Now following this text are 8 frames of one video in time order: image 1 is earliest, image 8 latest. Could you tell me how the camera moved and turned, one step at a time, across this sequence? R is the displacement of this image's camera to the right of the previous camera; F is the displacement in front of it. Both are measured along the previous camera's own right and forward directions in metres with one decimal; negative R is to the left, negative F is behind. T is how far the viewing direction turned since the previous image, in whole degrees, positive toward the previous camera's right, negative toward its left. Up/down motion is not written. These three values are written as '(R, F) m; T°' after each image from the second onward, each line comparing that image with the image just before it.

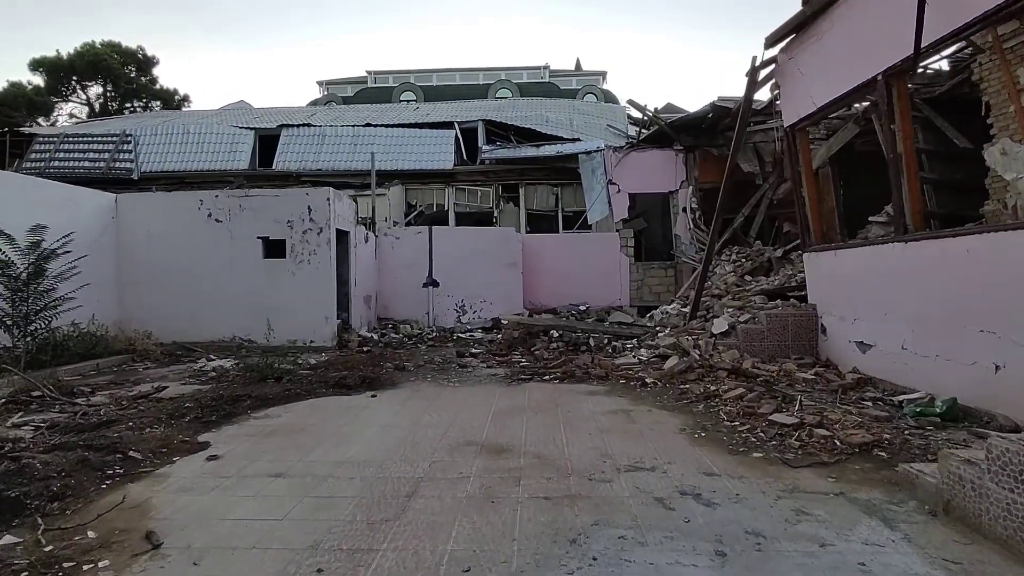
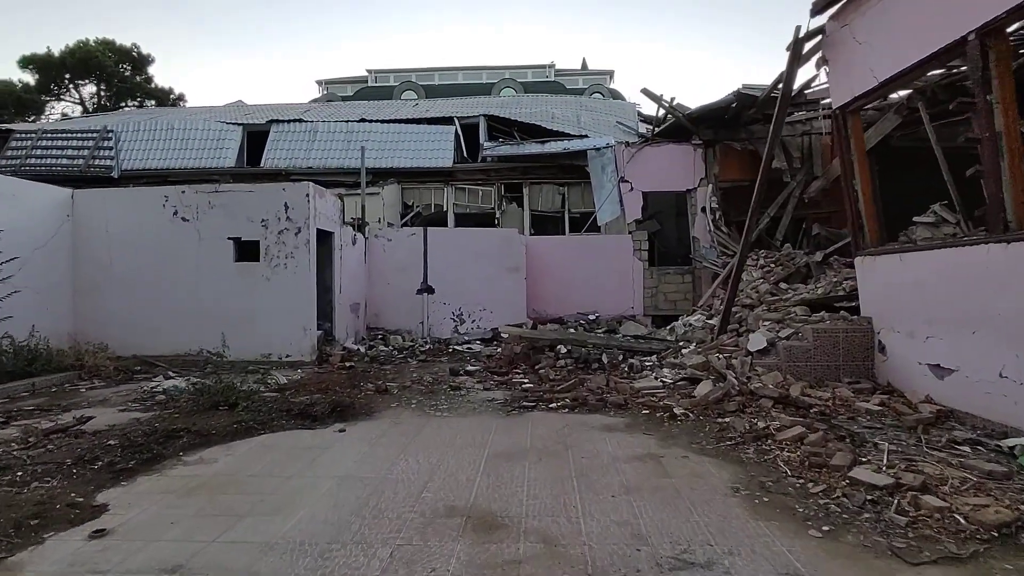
(0.0, +1.1) m; 0°
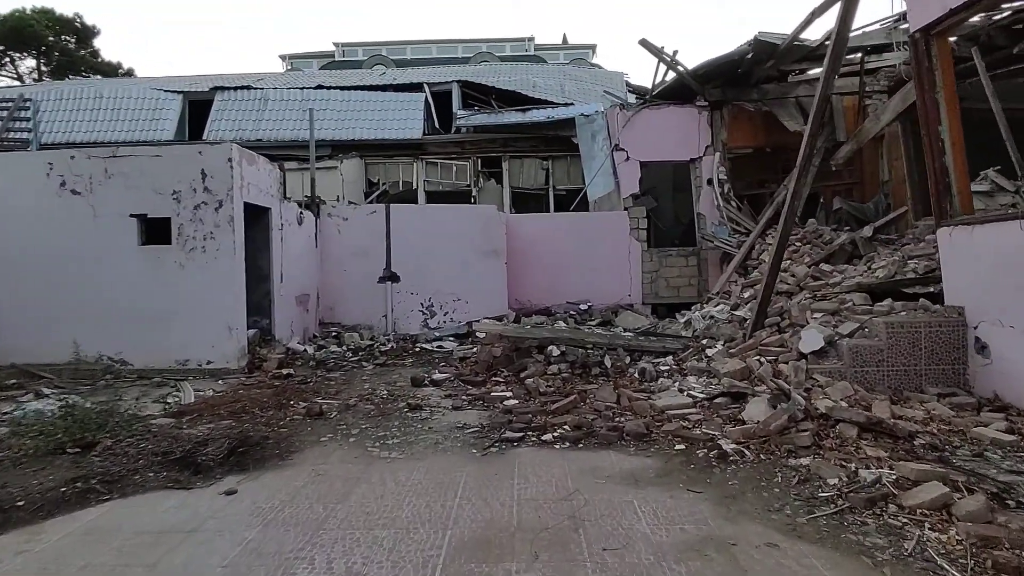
(0.0, +1.6) m; +2°
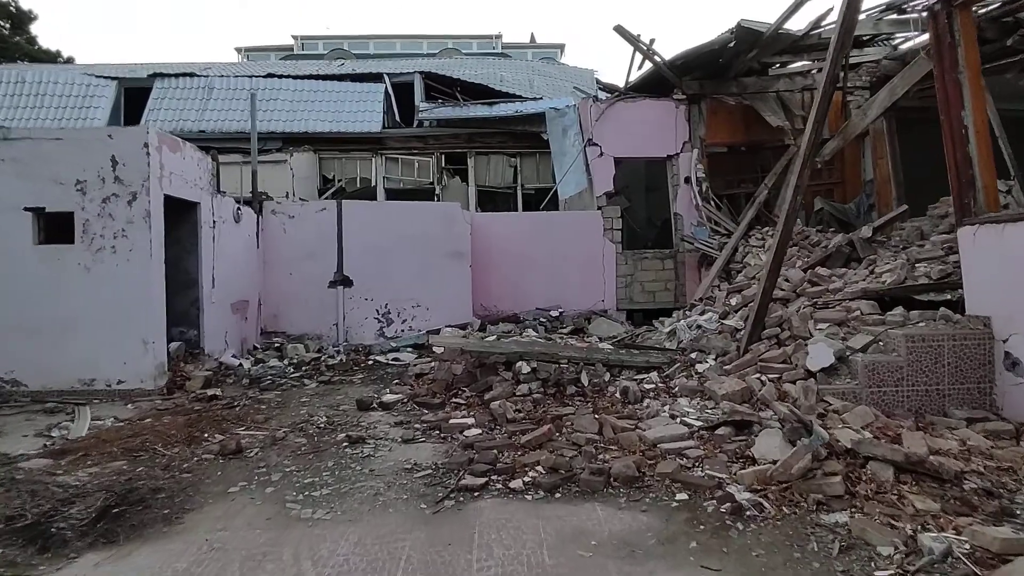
(0.0, +0.8) m; +3°
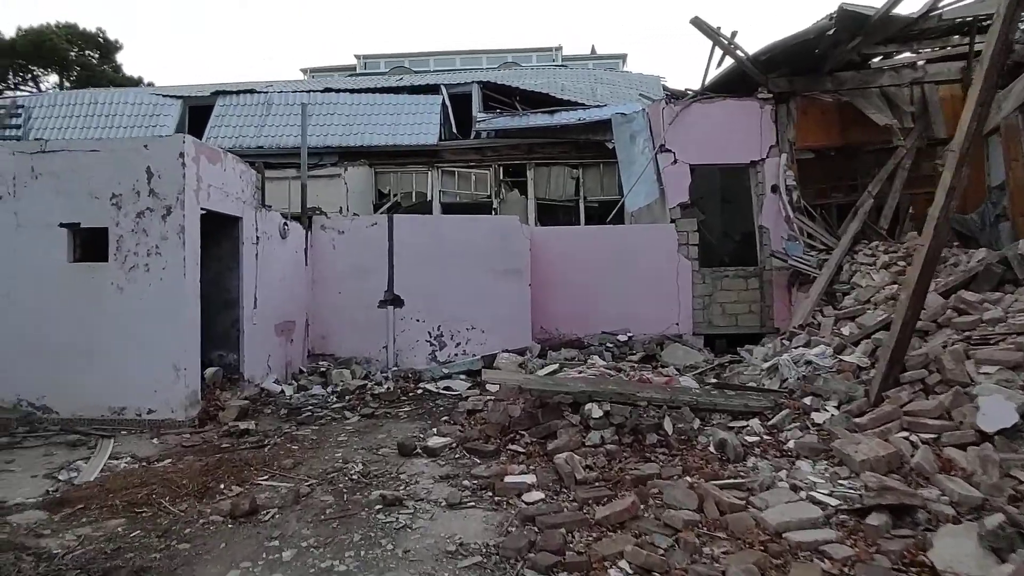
(-0.1, +0.8) m; -6°
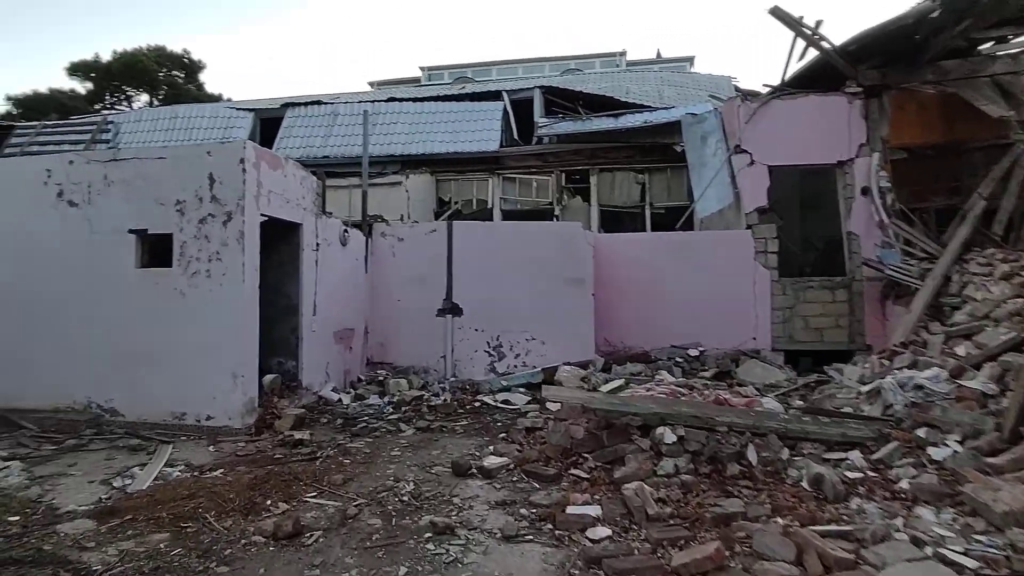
(0.0, +0.3) m; -6°
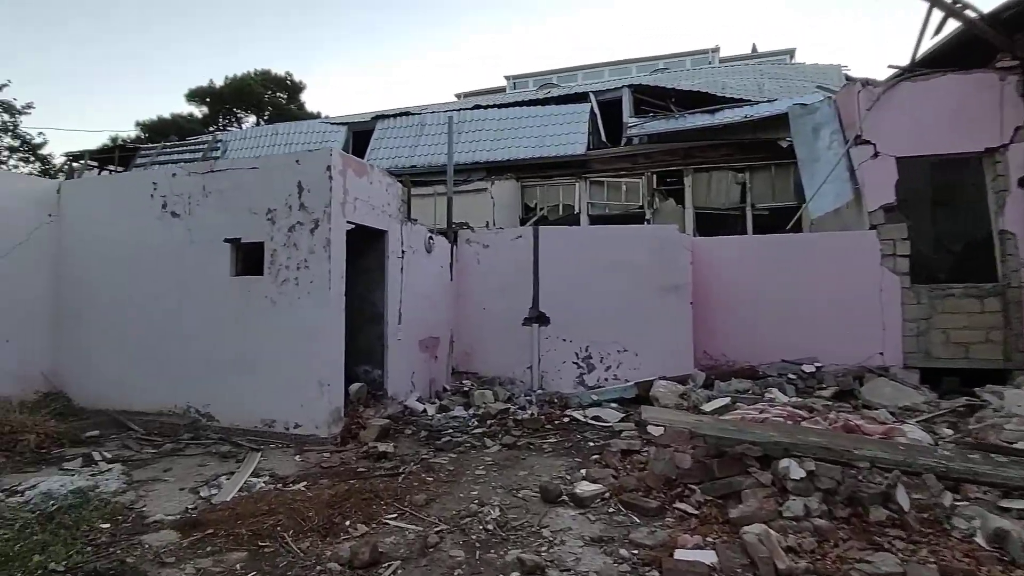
(-0.1, +0.4) m; -8°
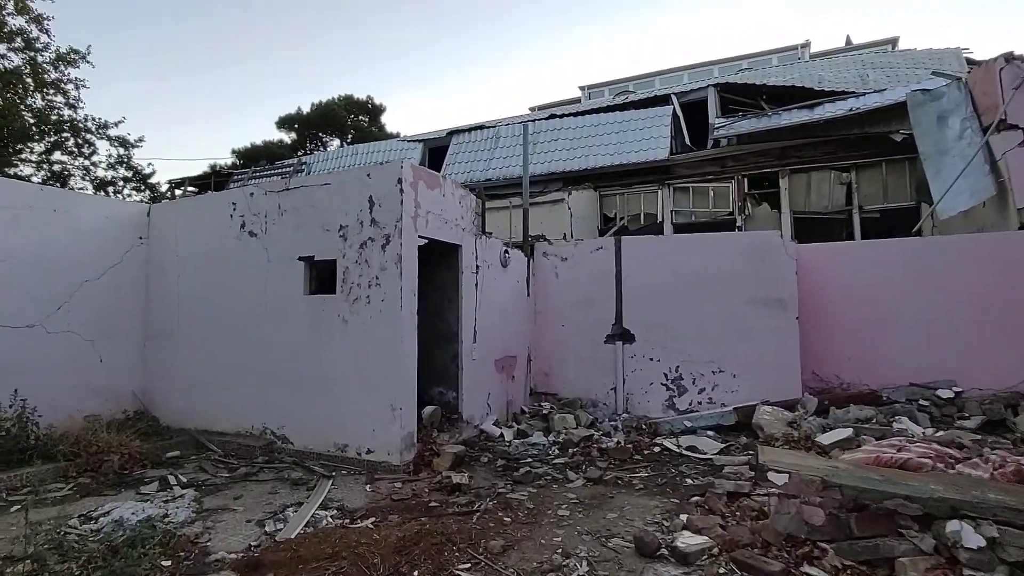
(0.0, +0.4) m; -8°
